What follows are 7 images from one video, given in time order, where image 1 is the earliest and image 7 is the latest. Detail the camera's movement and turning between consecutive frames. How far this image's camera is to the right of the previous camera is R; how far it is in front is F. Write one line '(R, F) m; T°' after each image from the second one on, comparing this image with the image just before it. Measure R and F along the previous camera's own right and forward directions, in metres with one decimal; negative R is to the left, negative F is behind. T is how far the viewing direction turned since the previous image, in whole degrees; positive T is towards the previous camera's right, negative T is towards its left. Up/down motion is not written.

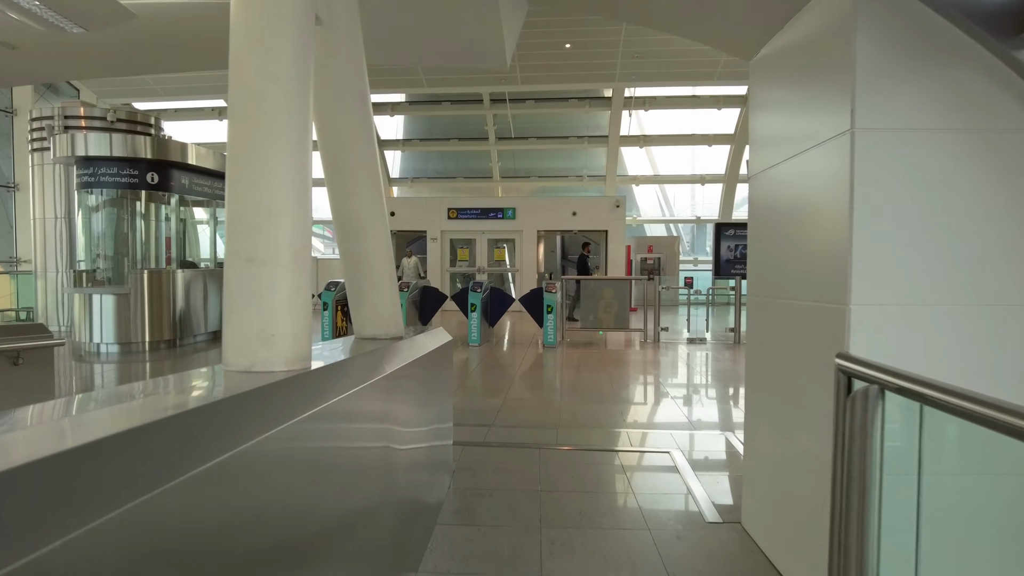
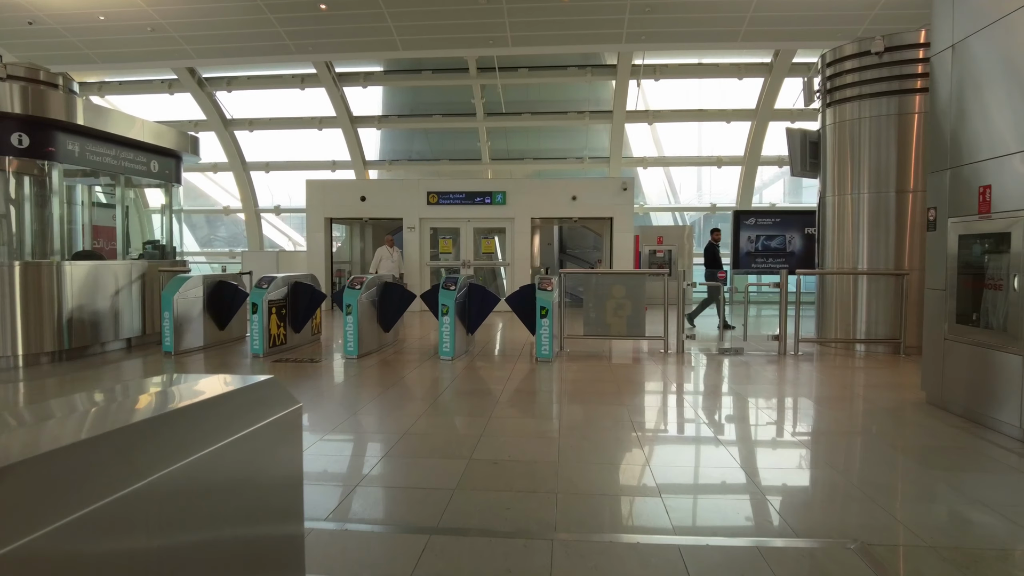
(+0.1, +1.8) m; 0°
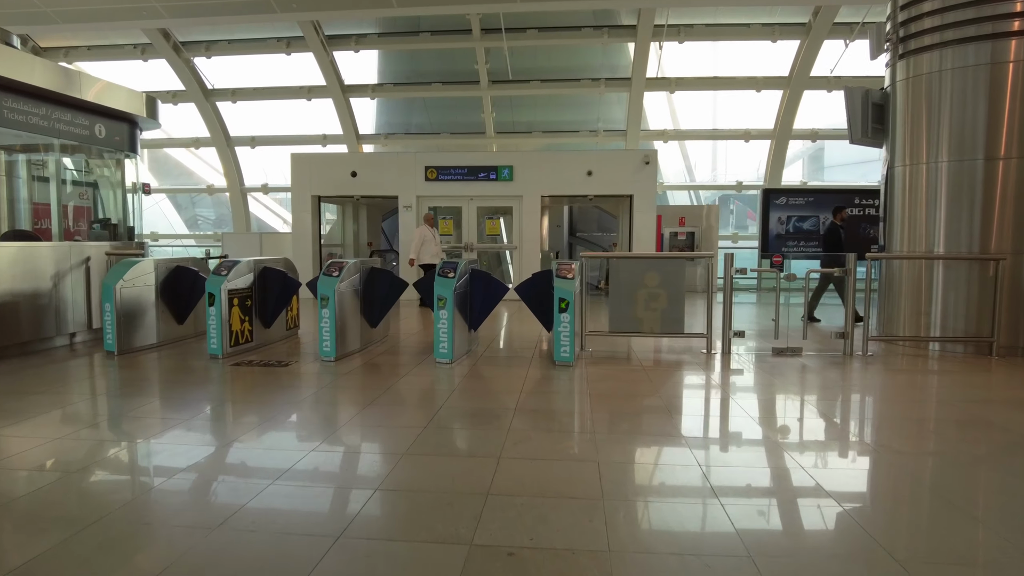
(-0.1, +1.1) m; 0°
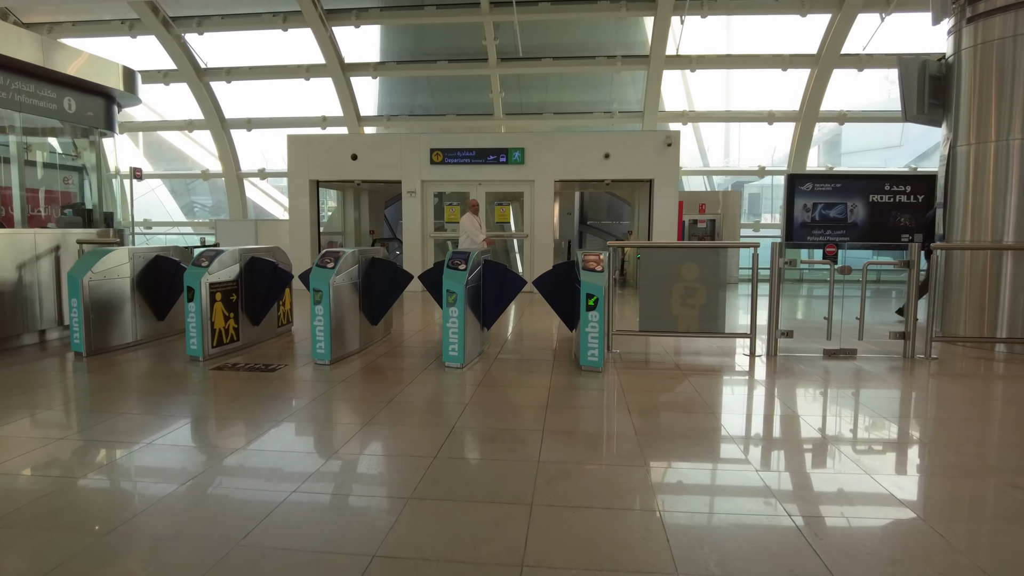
(-0.1, +0.6) m; 0°
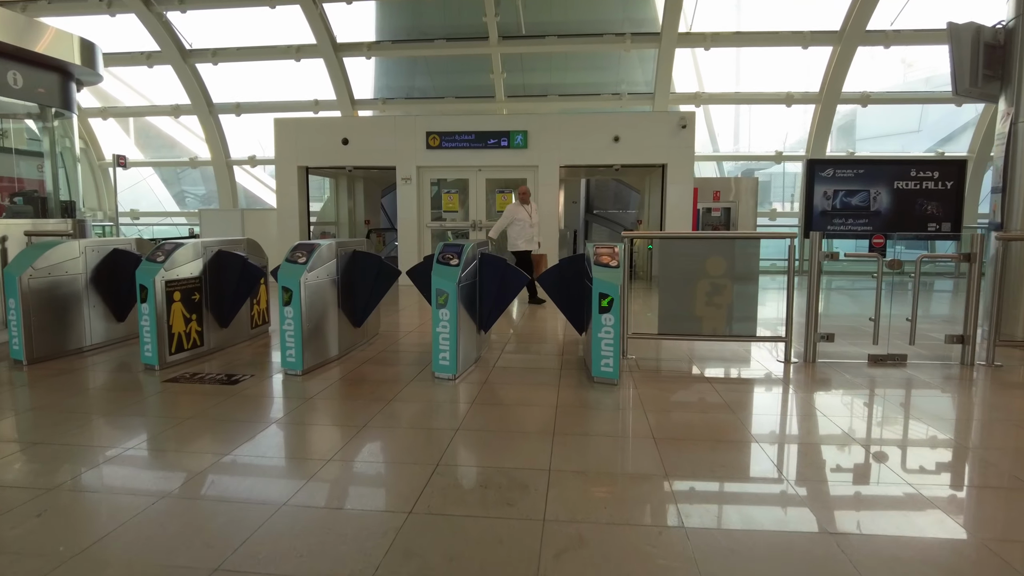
(0.0, +0.6) m; 0°
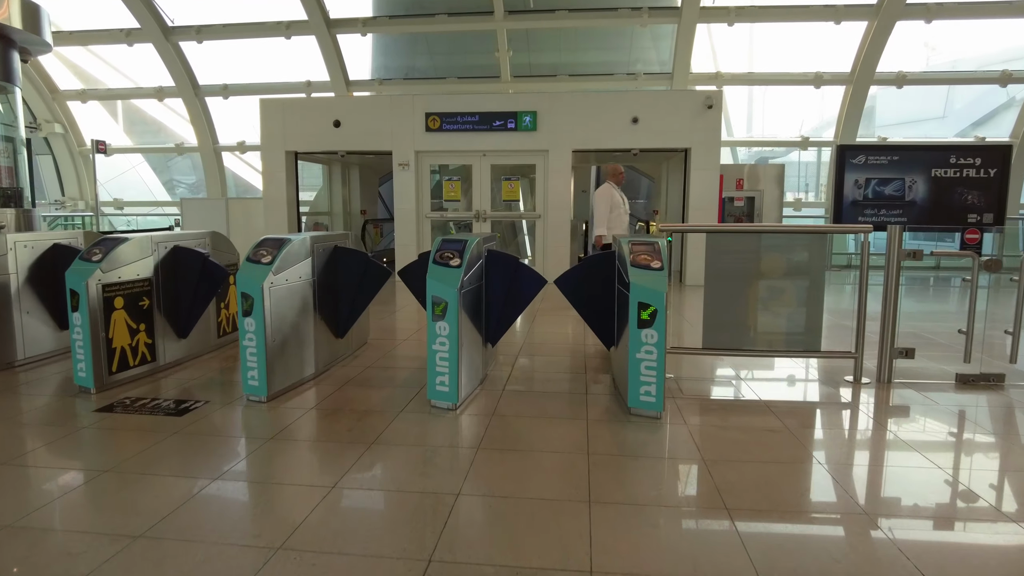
(-0.1, +0.8) m; 0°
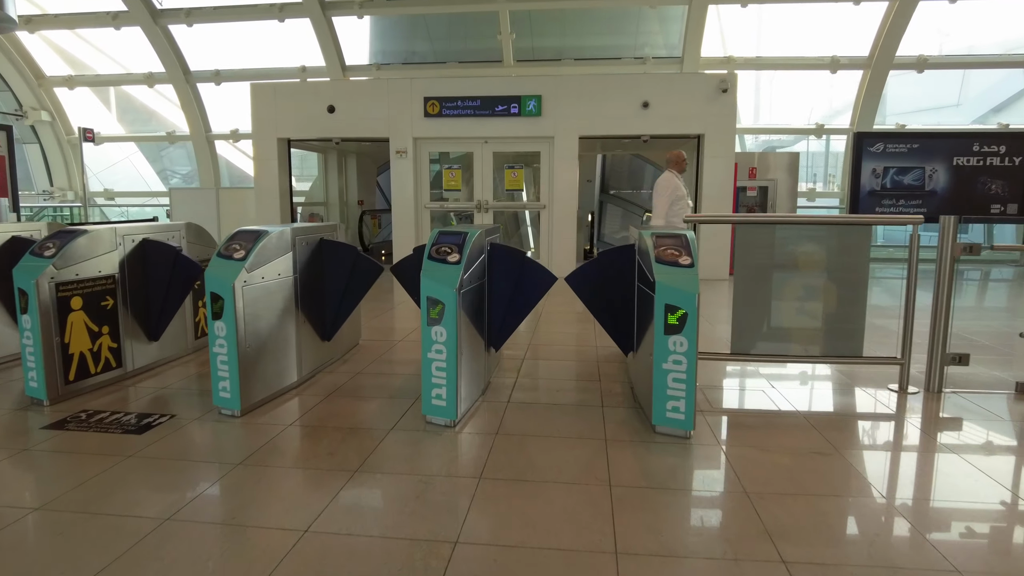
(0.0, +0.4) m; 0°
